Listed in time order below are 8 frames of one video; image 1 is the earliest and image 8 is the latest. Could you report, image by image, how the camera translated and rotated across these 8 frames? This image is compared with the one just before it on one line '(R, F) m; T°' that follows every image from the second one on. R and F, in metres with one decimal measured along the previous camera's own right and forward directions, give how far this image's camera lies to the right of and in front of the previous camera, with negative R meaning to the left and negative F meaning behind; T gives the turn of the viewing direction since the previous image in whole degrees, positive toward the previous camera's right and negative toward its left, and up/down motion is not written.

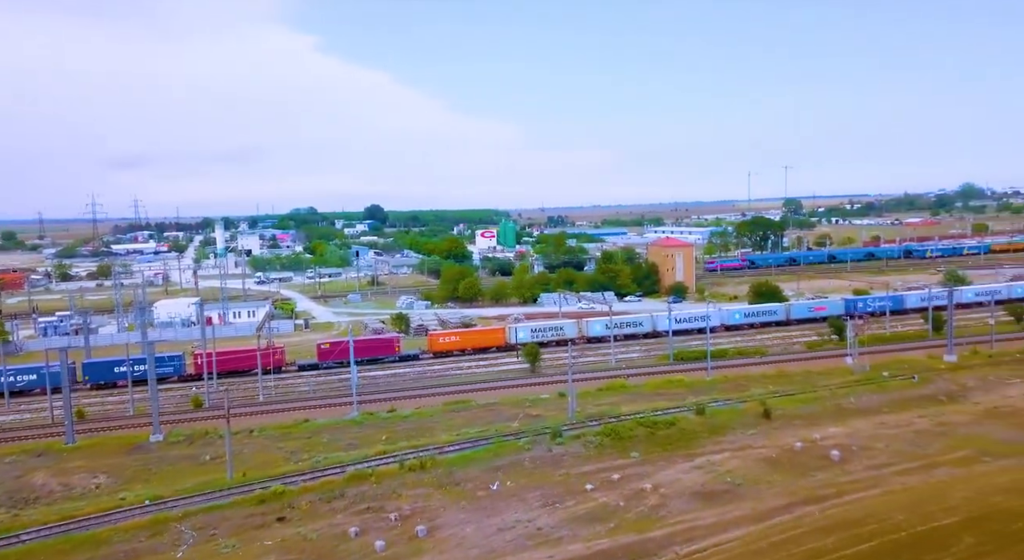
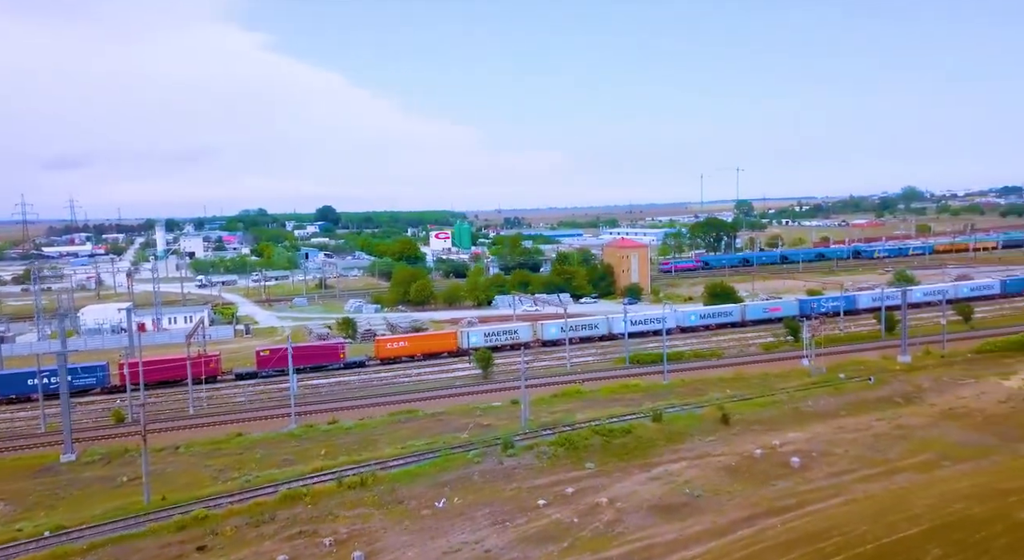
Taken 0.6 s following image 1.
(+0.1, +0.7) m; +3°
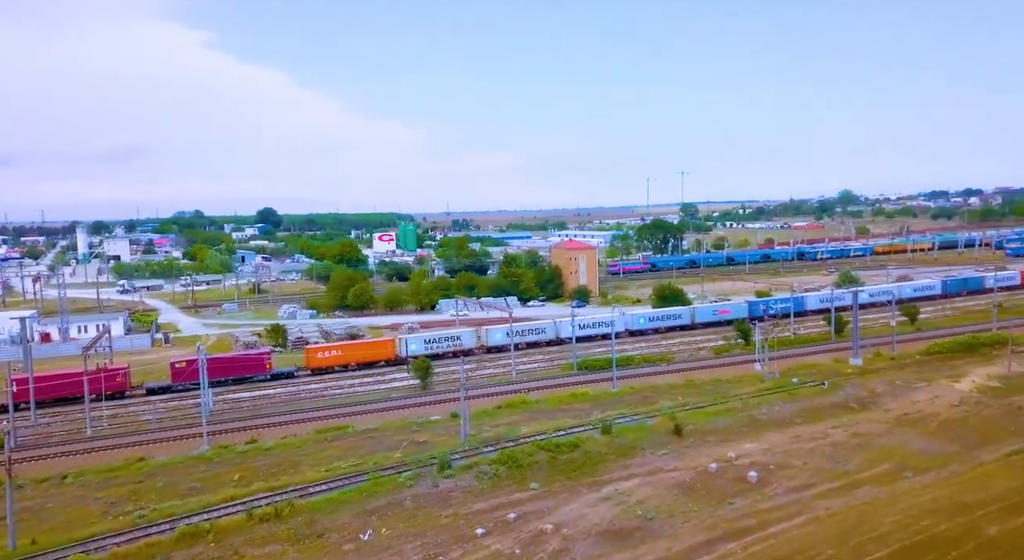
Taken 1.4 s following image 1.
(+0.2, +1.2) m; +4°
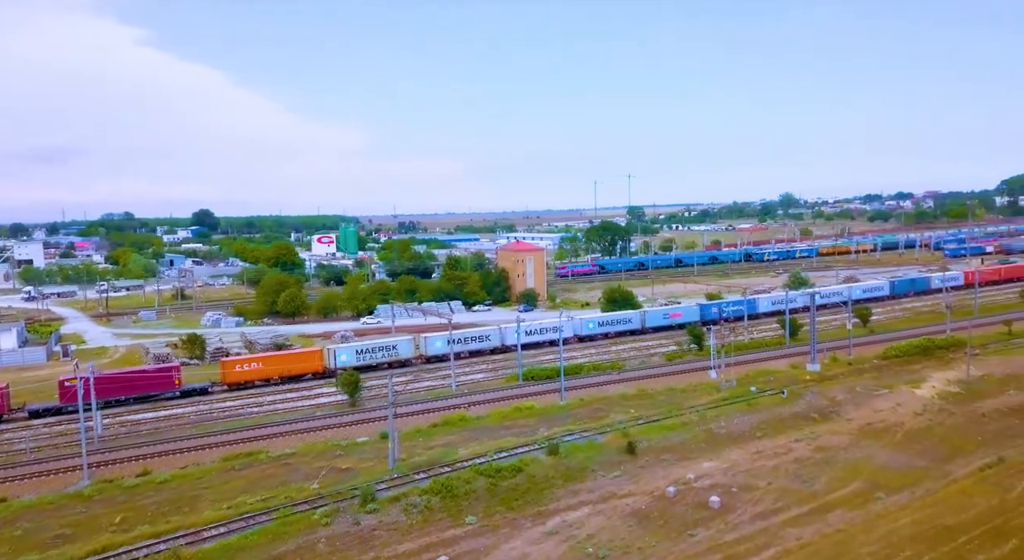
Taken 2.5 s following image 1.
(+0.2, +1.5) m; +4°
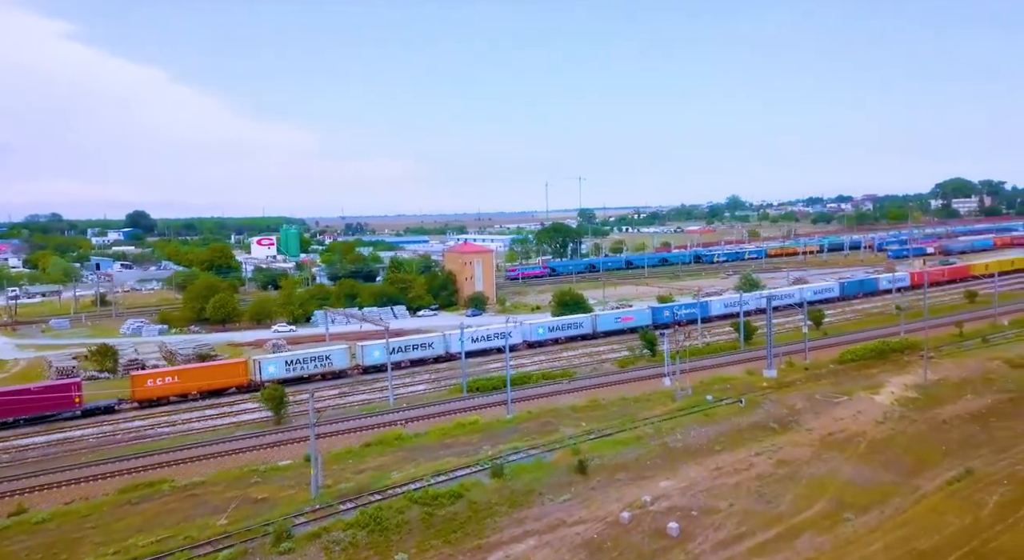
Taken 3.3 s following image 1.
(+0.2, +1.2) m; +3°
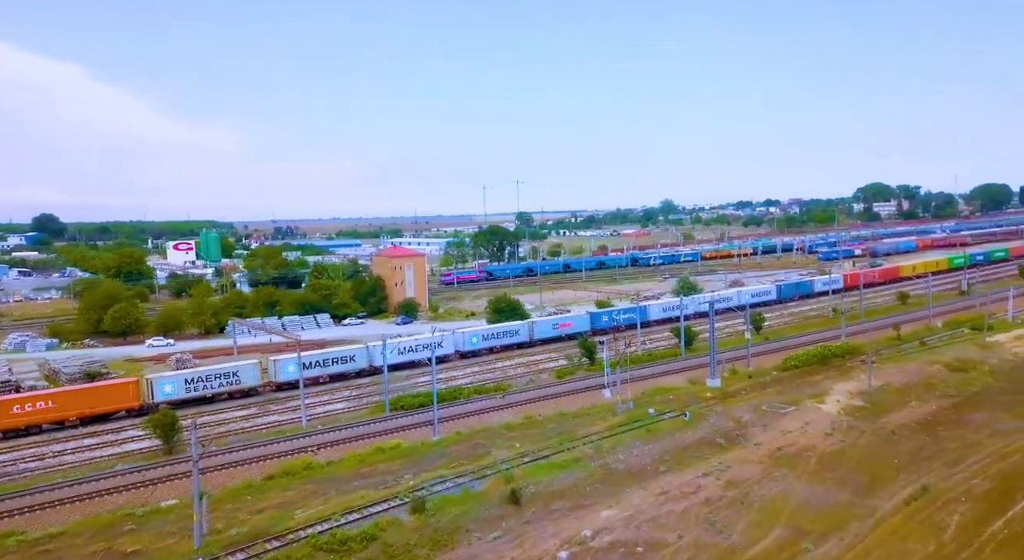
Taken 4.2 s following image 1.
(+0.2, +1.4) m; +4°
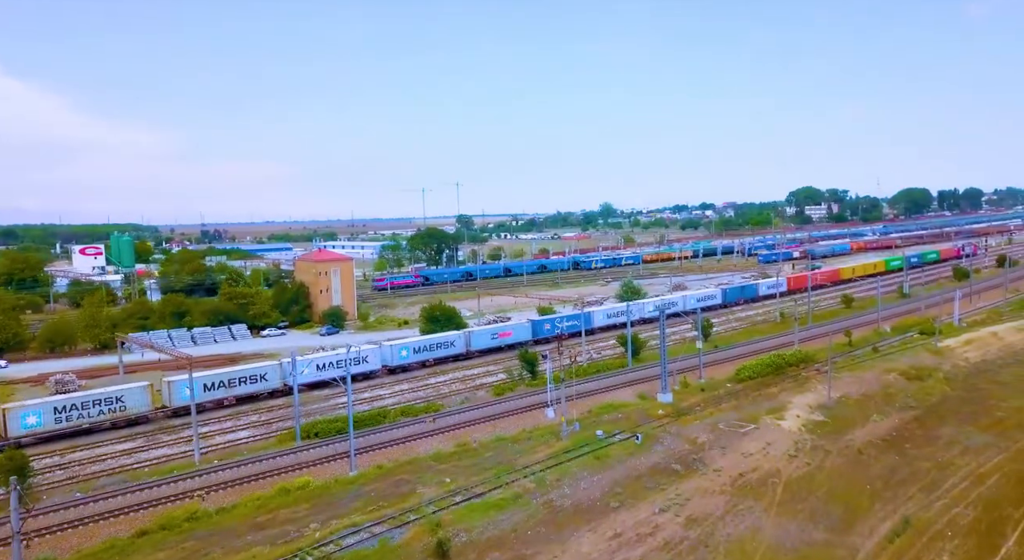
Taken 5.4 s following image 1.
(+0.2, +1.9) m; +4°
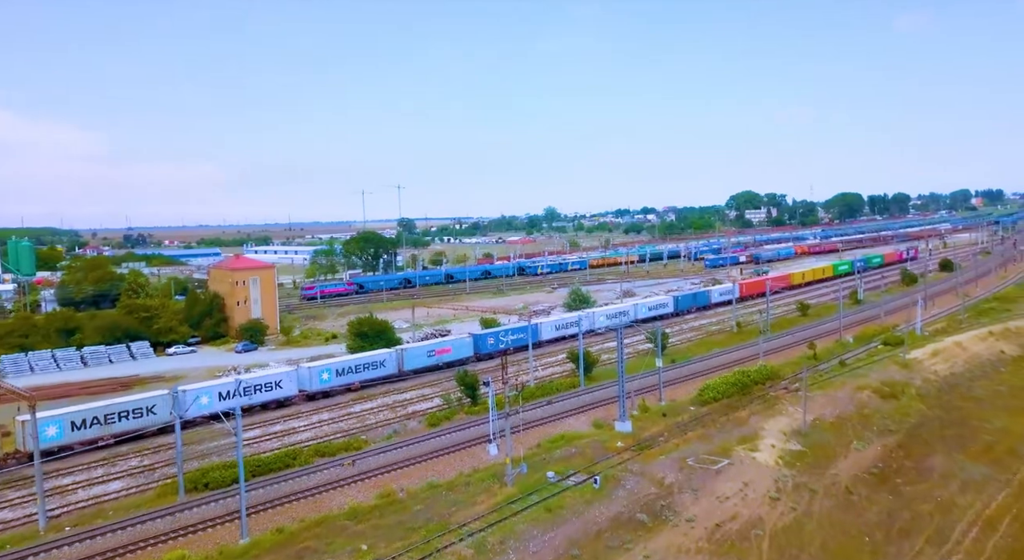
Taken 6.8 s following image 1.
(+0.2, +2.4) m; +4°
